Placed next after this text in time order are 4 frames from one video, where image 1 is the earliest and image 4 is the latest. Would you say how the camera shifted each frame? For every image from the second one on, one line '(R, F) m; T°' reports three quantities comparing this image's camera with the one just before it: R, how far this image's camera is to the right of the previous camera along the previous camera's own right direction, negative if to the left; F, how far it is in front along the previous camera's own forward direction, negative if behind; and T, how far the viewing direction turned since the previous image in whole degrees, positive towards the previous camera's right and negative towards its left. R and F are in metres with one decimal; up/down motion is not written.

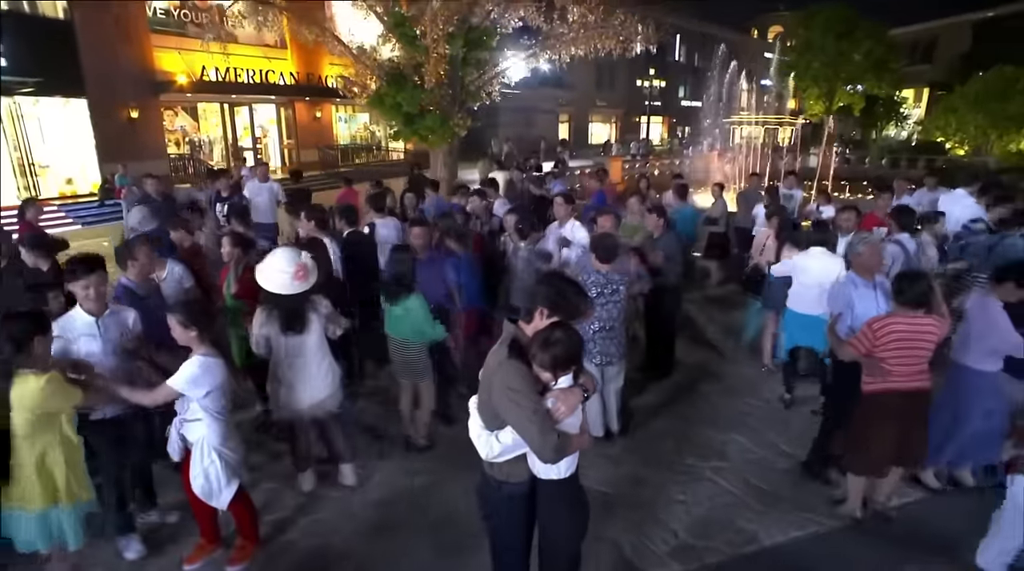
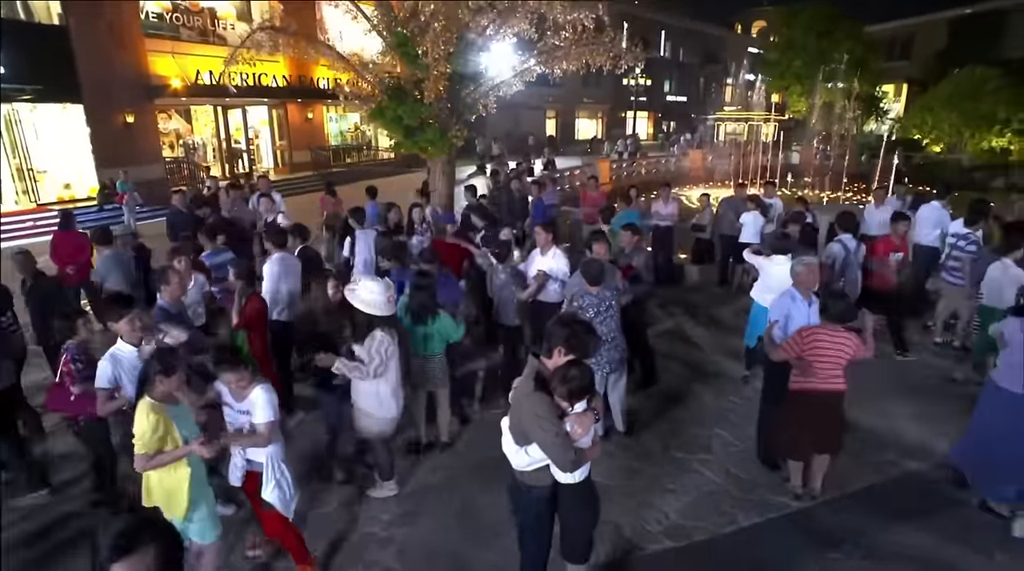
(-0.1, -0.5) m; +1°
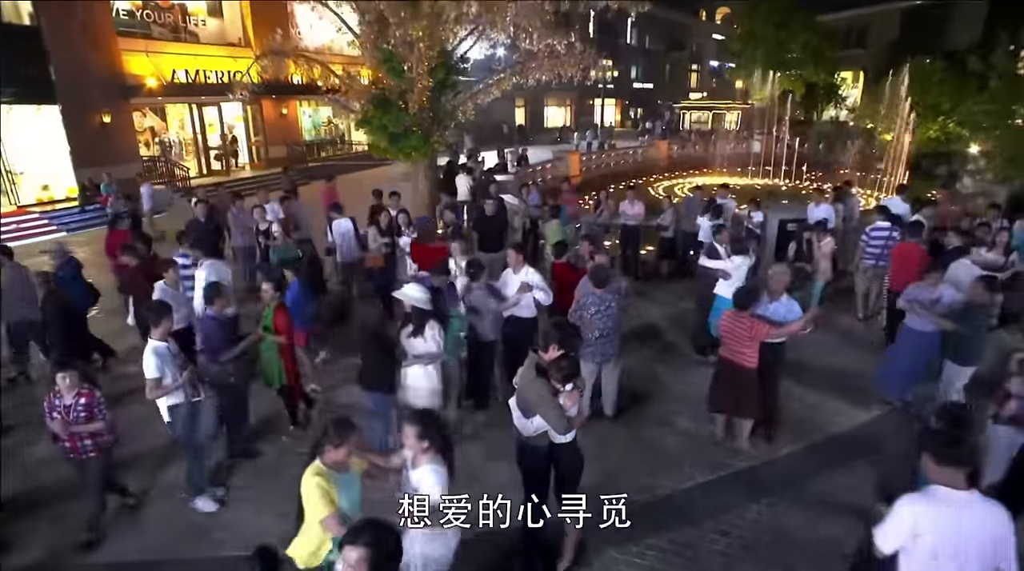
(-0.1, -0.7) m; +3°
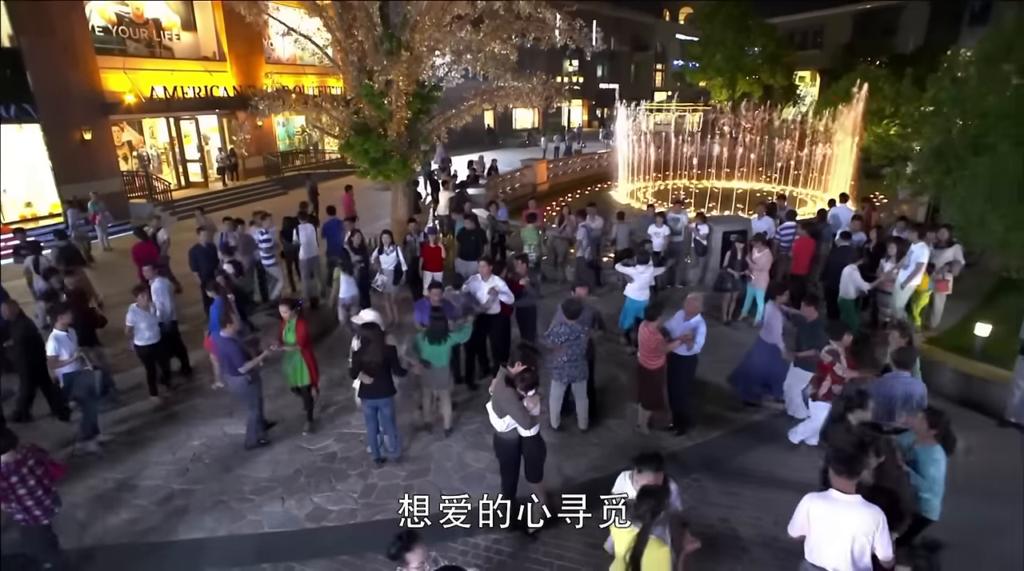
(0.0, -0.9) m; +2°
